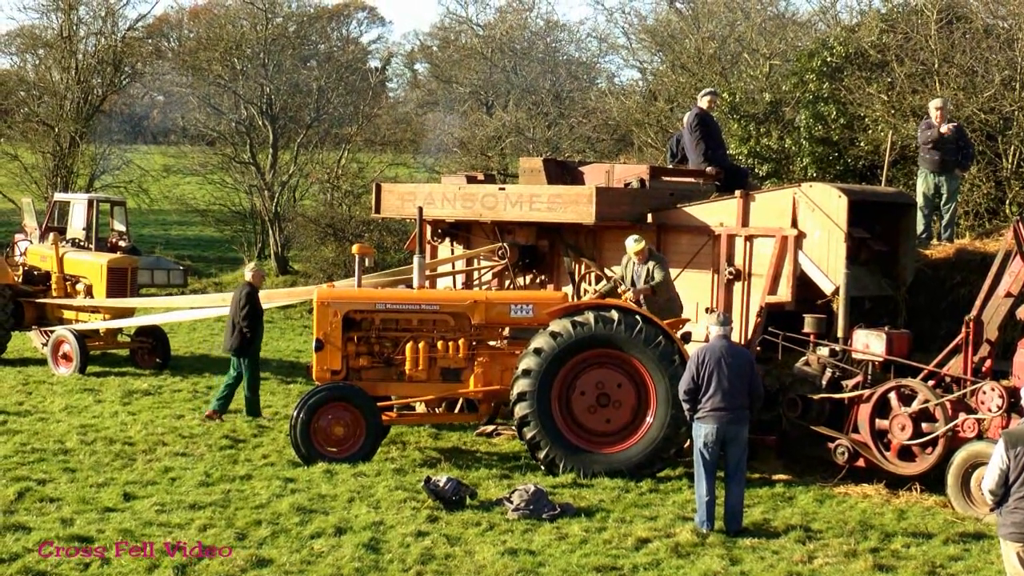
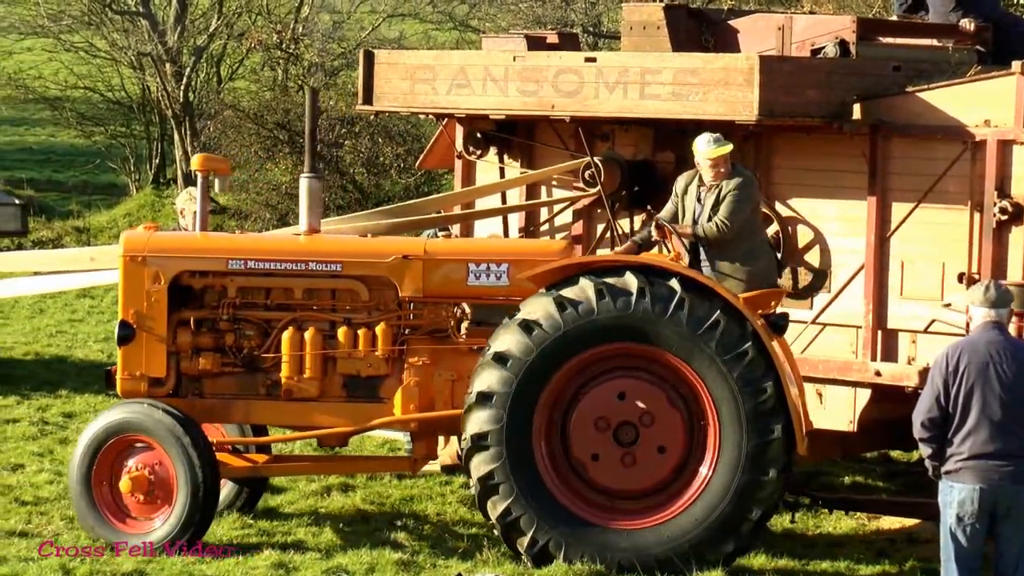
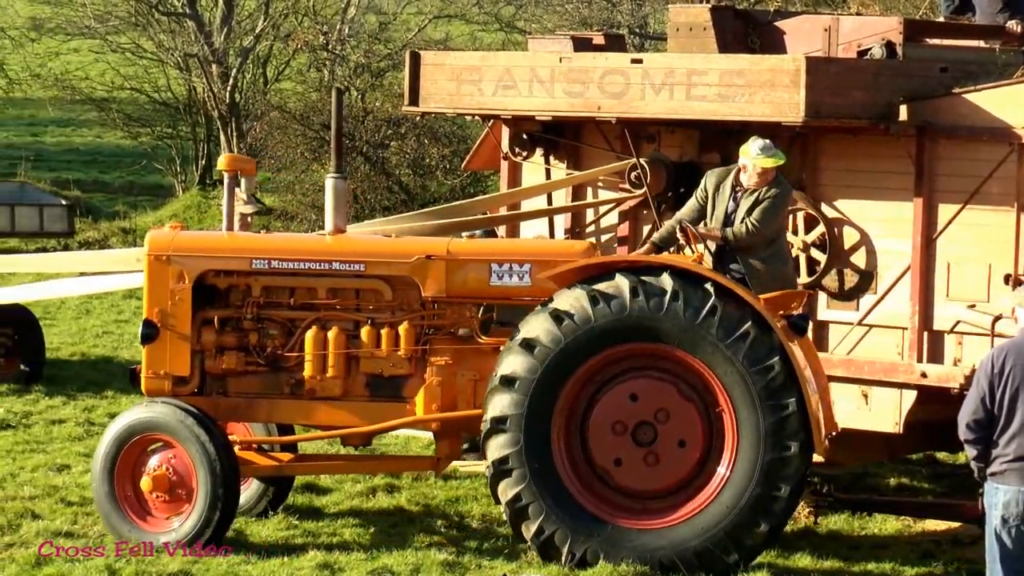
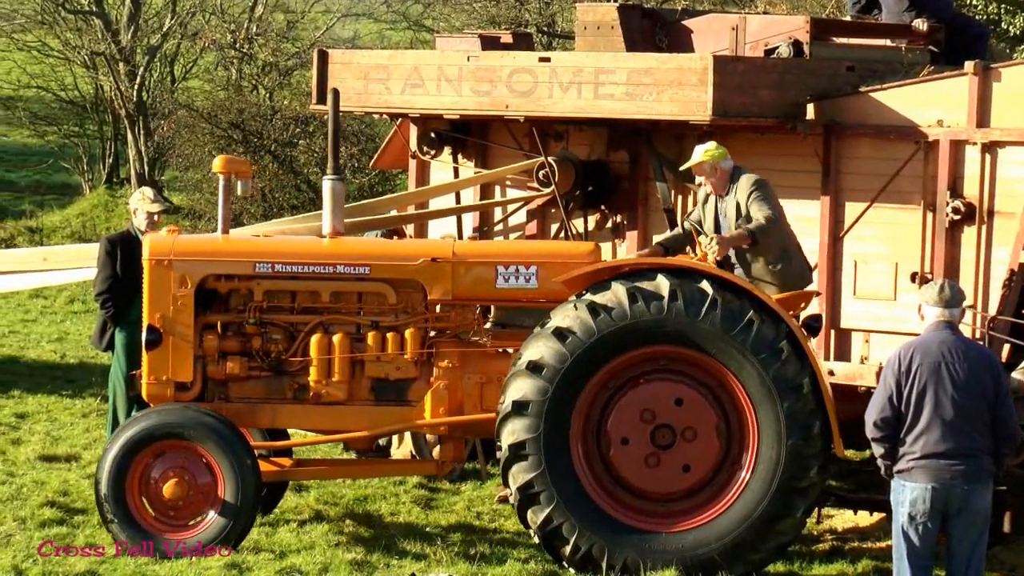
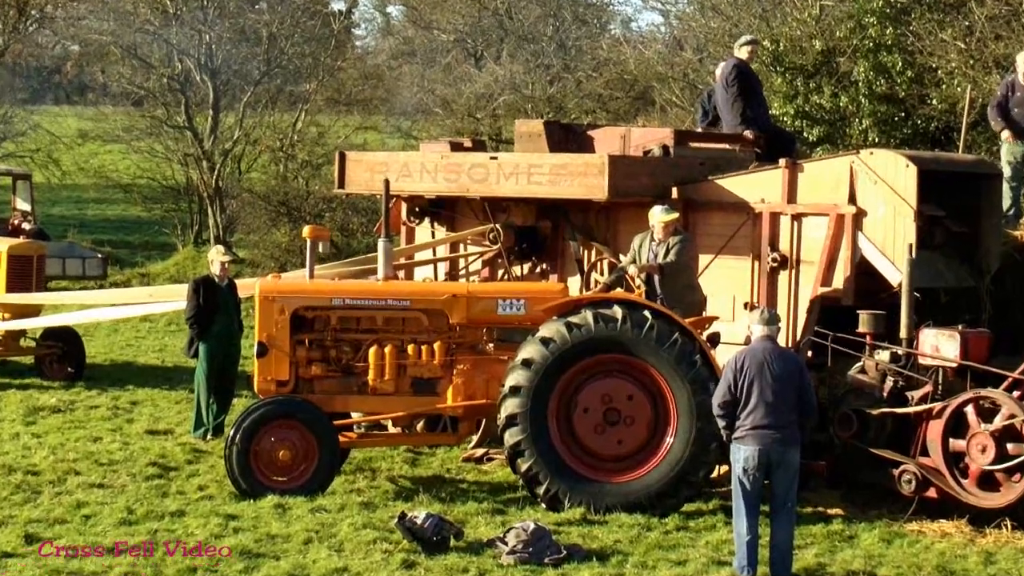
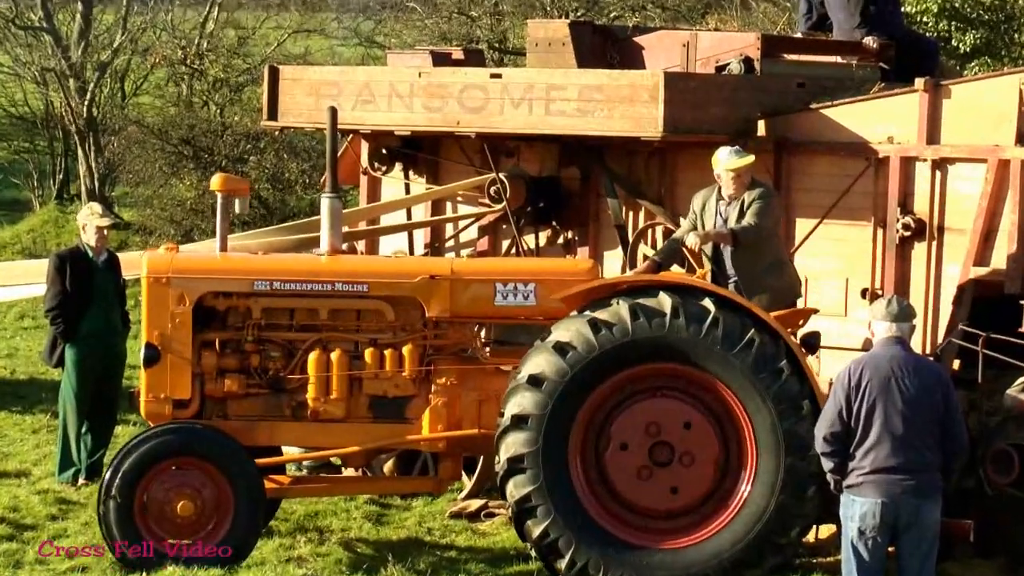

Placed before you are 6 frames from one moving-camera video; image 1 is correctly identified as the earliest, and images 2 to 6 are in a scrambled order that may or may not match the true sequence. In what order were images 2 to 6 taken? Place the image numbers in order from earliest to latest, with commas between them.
5, 6, 4, 2, 3
